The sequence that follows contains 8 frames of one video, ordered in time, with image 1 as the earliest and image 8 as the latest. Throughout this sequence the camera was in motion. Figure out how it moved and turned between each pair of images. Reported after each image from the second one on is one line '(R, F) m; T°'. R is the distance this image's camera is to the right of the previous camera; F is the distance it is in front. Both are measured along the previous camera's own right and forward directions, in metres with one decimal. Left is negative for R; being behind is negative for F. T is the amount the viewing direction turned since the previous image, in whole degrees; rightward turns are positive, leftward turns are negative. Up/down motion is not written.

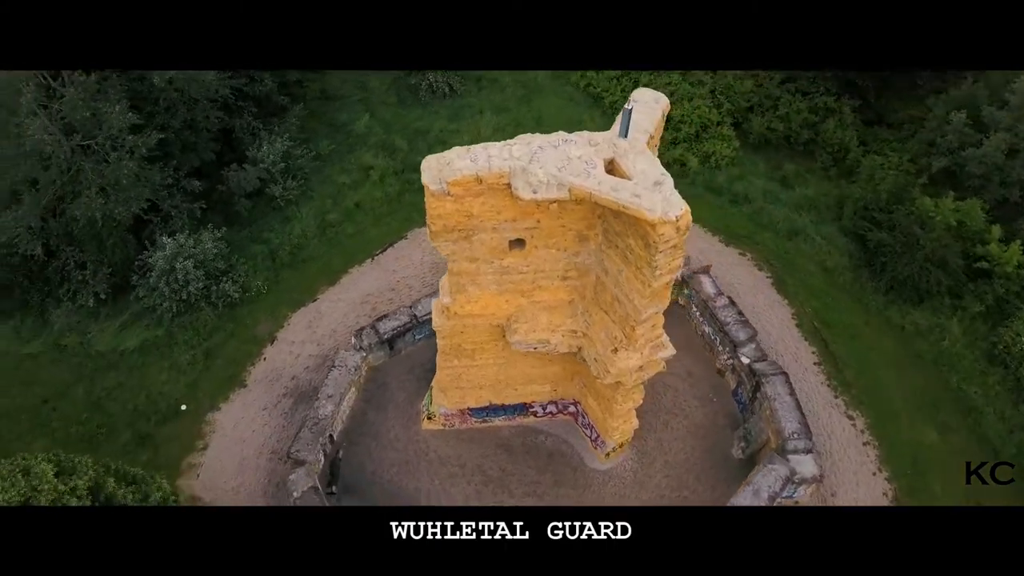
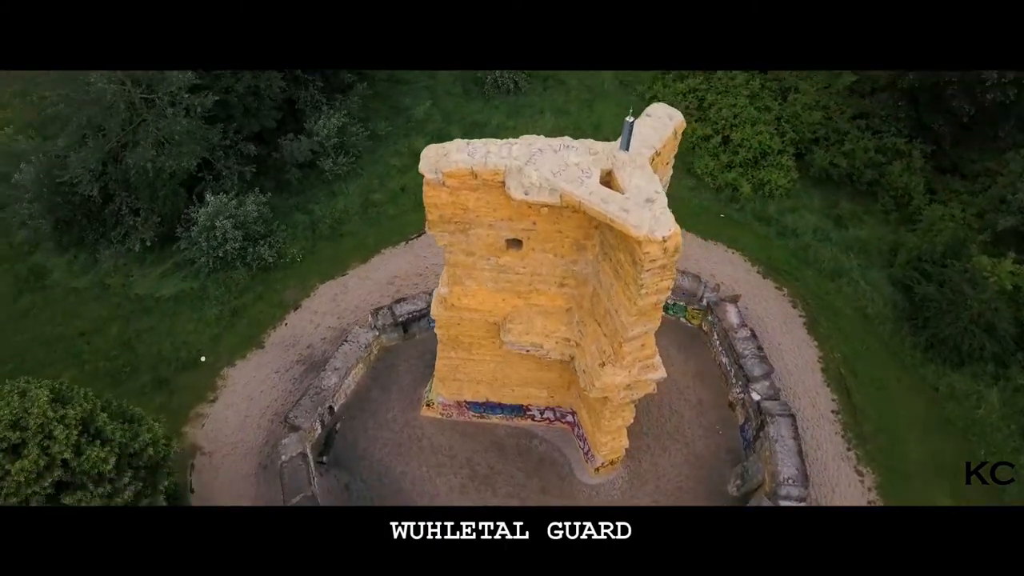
(+2.1, +0.1) m; -6°
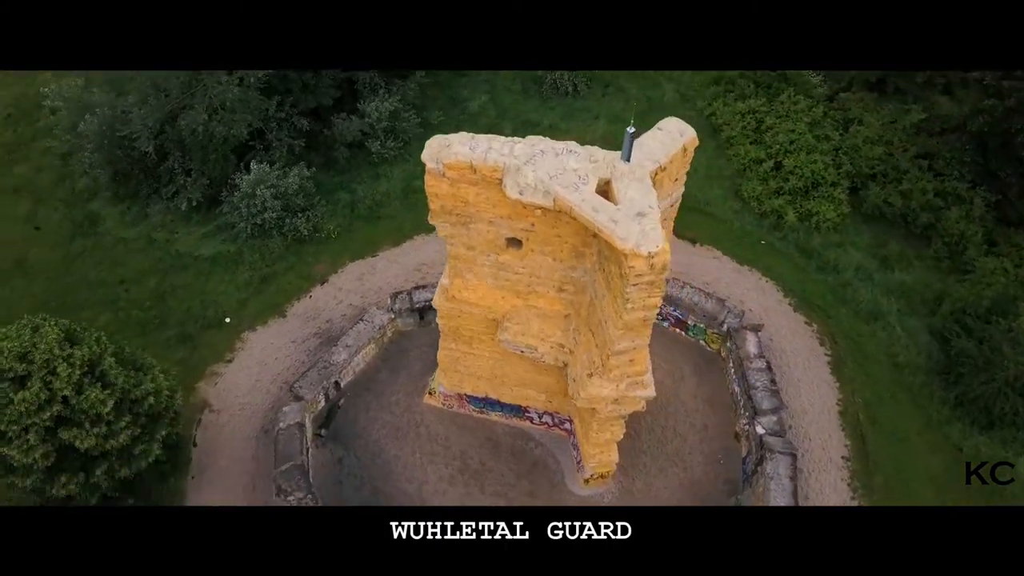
(+1.8, +0.1) m; -5°
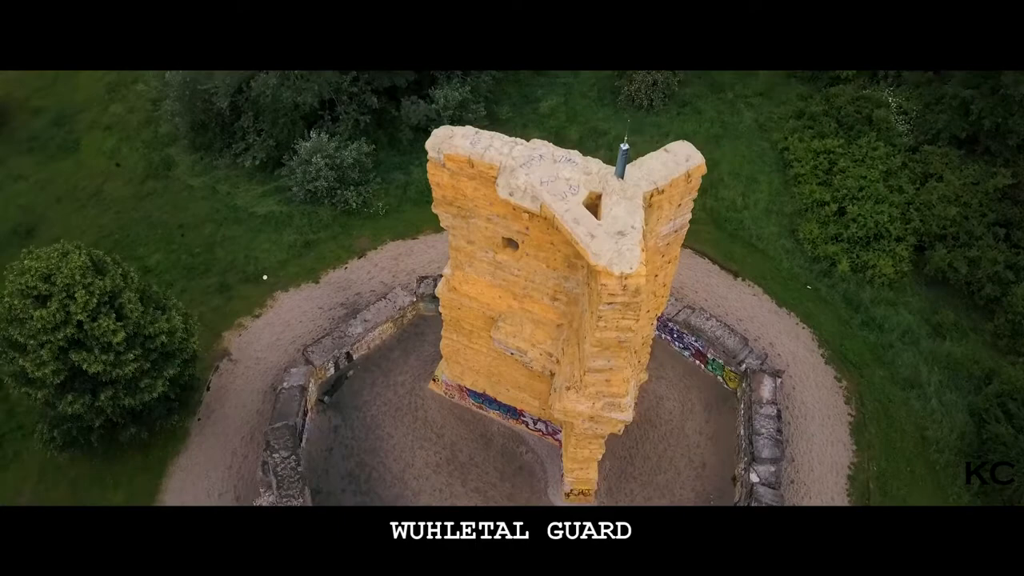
(+2.4, +0.2) m; -7°
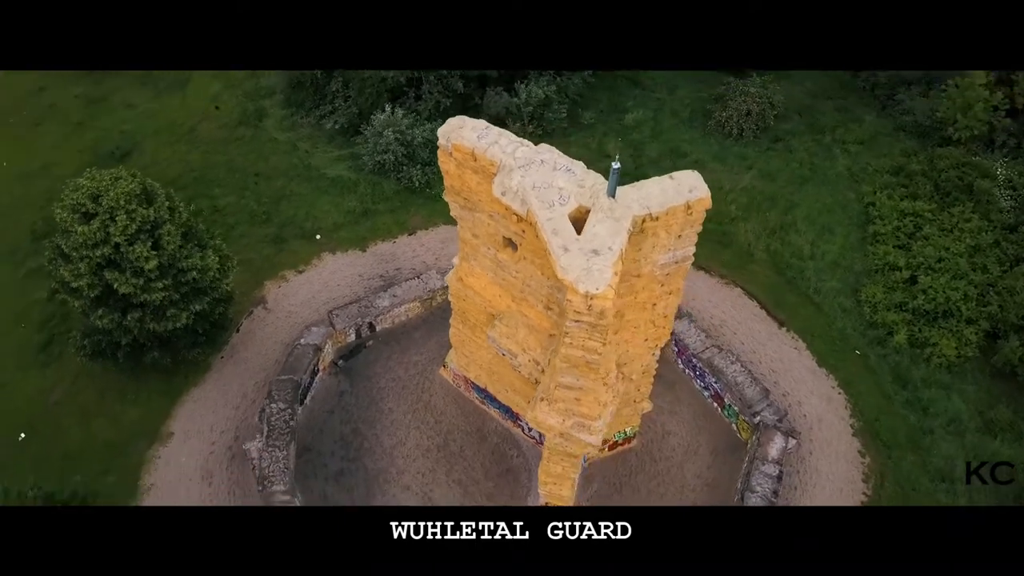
(+2.7, +0.4) m; -8°
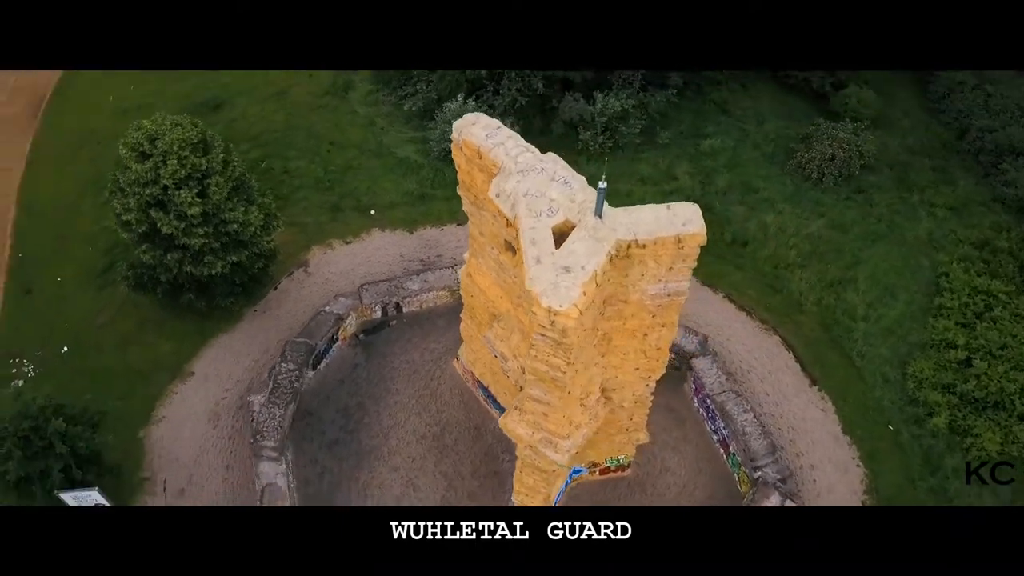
(+2.5, +0.3) m; -8°
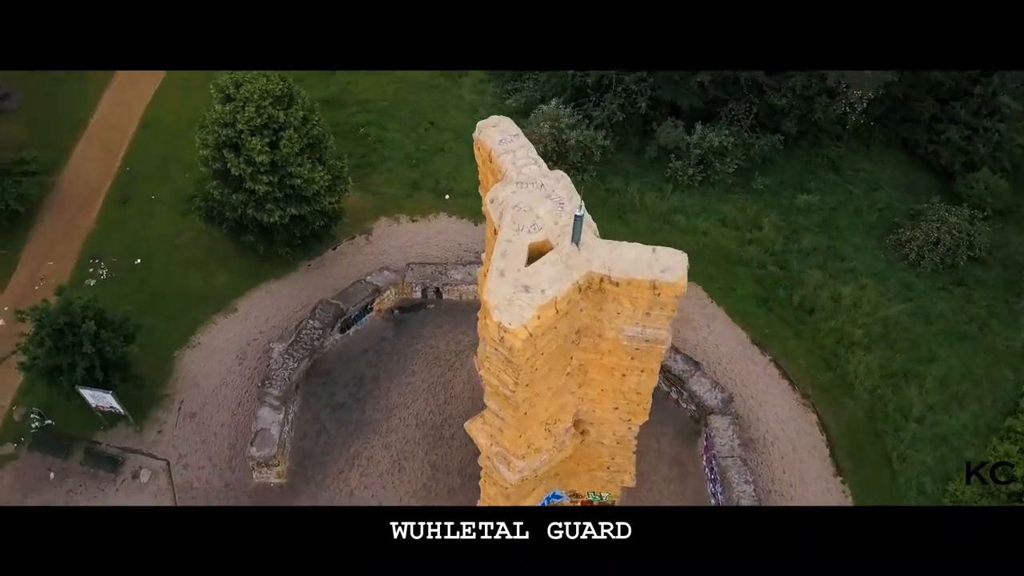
(+3.0, +0.5) m; -10°
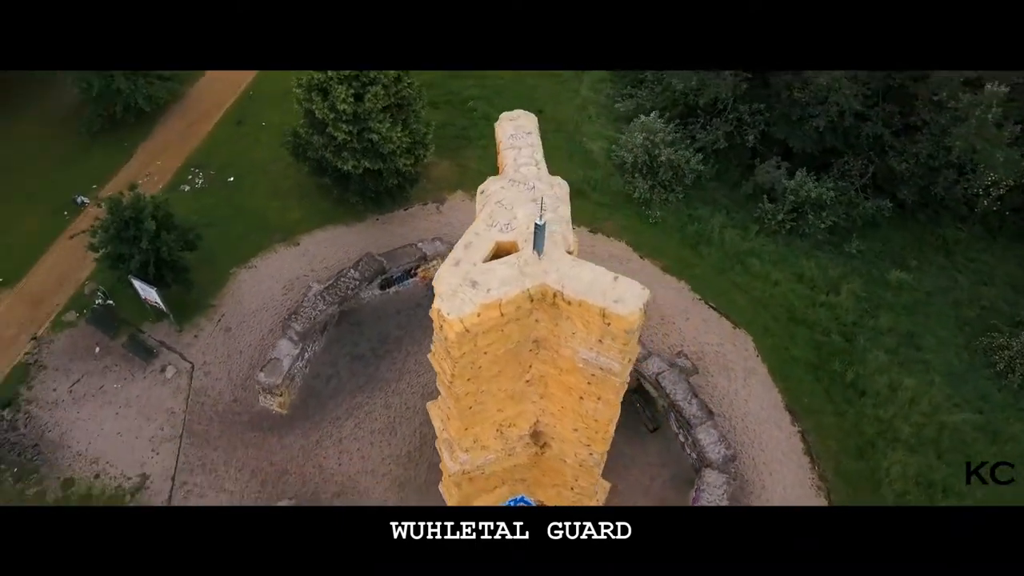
(+3.3, +0.5) m; -10°
